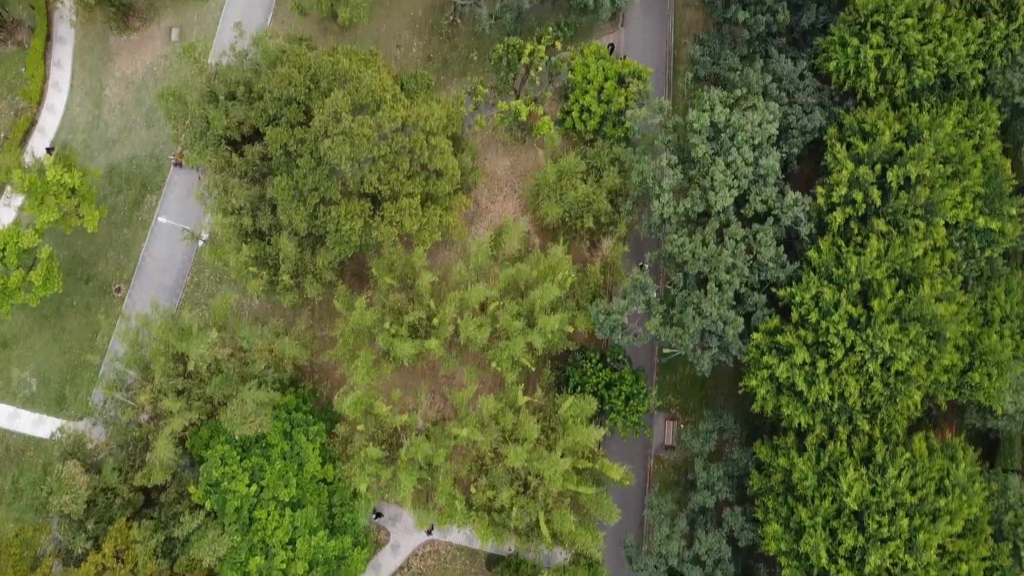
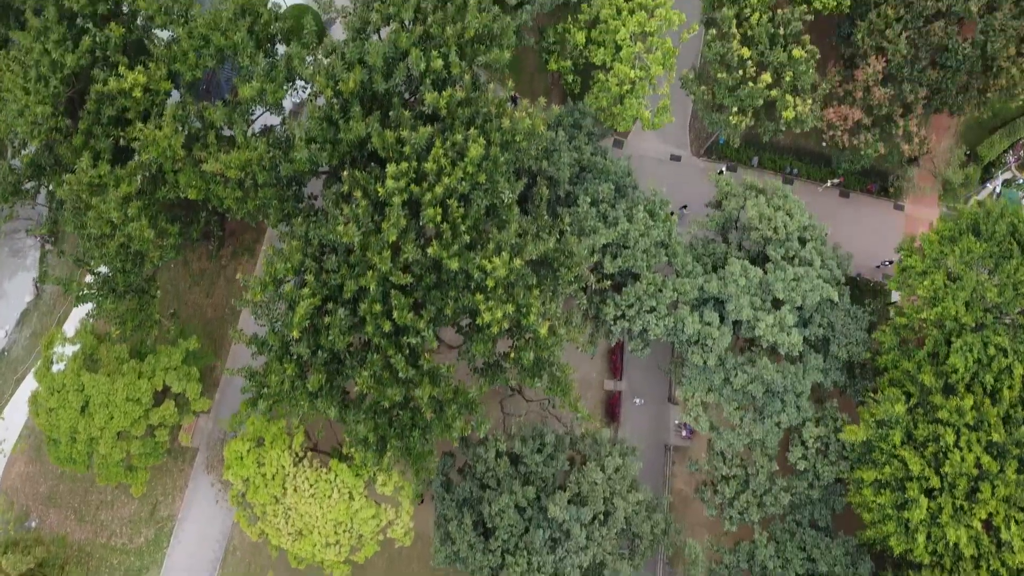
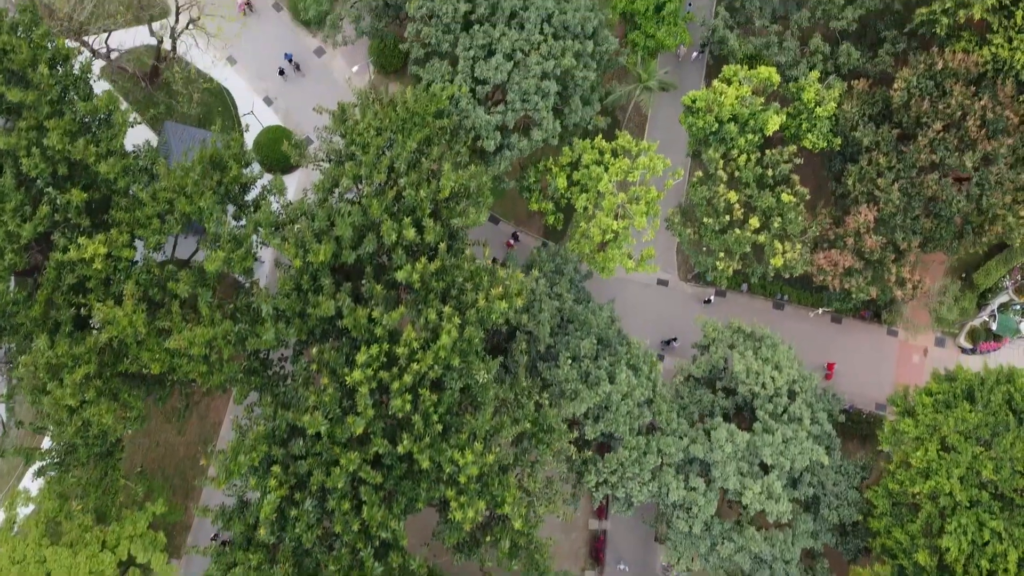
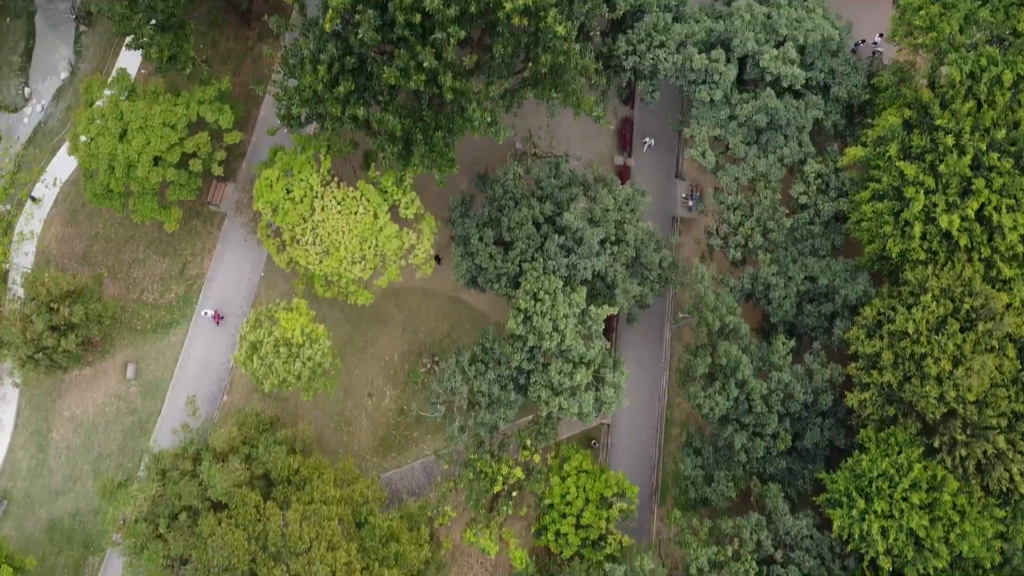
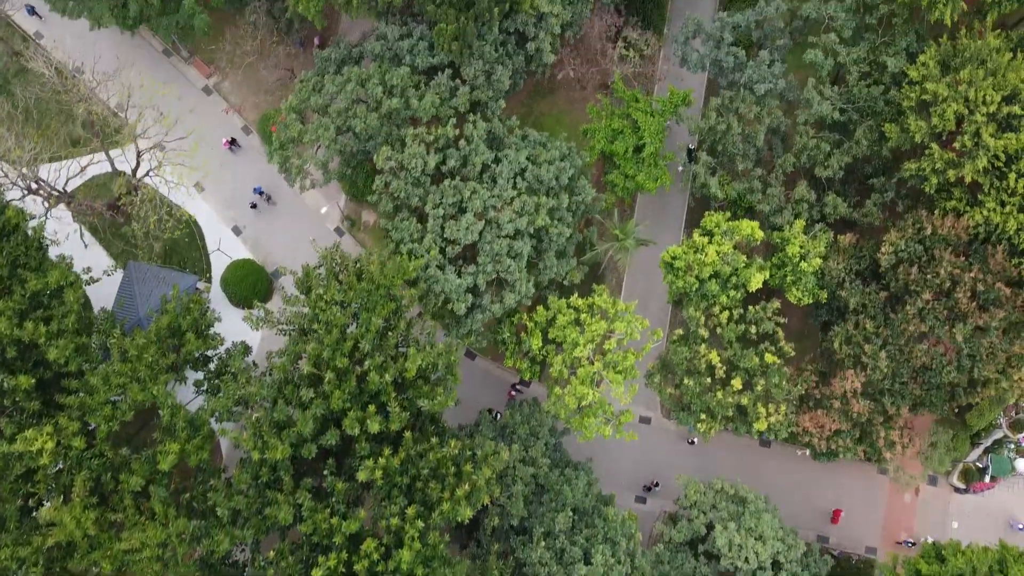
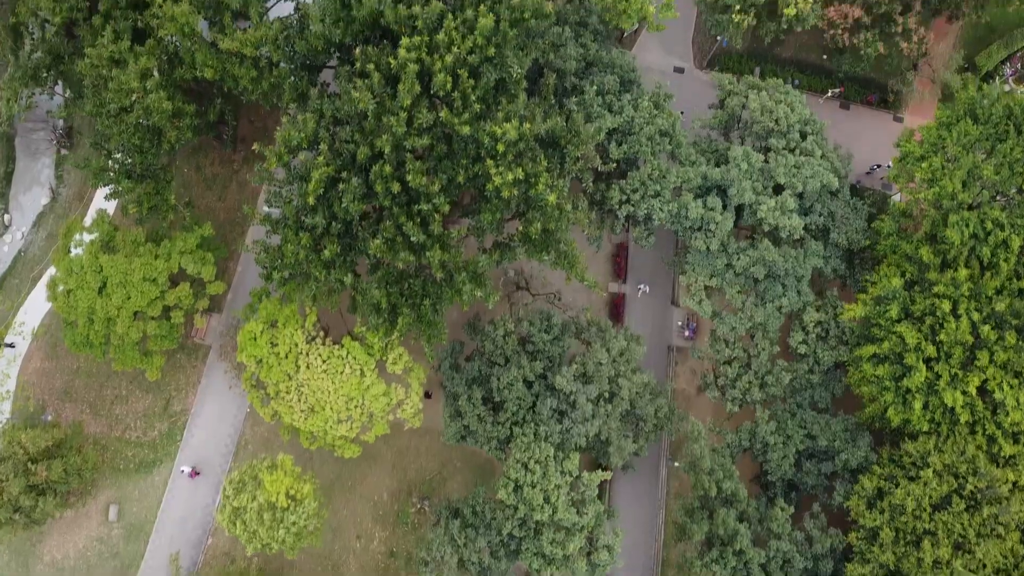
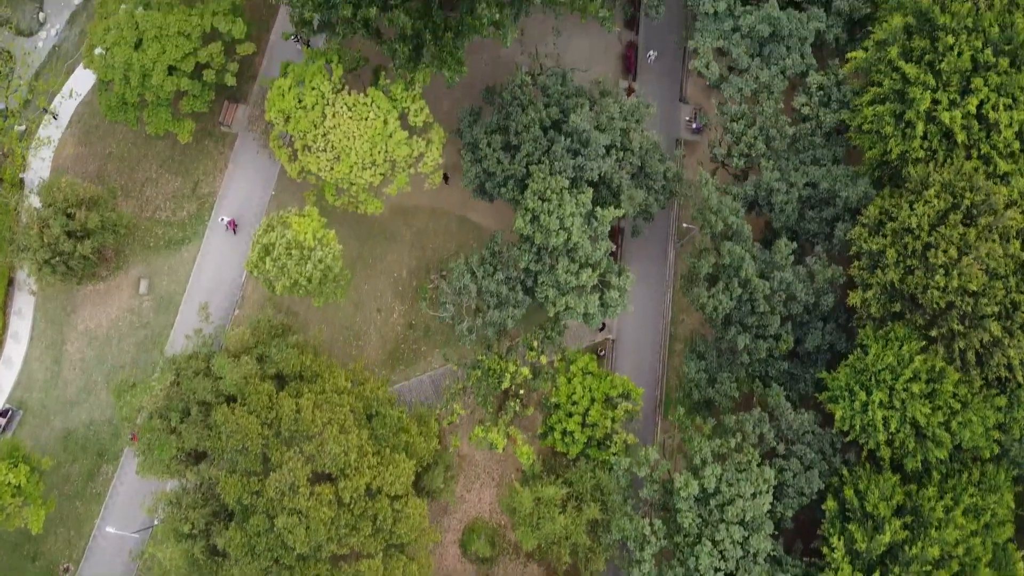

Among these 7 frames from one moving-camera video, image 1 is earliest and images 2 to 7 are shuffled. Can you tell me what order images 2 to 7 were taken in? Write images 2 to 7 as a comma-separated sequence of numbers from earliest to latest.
7, 4, 6, 2, 3, 5
